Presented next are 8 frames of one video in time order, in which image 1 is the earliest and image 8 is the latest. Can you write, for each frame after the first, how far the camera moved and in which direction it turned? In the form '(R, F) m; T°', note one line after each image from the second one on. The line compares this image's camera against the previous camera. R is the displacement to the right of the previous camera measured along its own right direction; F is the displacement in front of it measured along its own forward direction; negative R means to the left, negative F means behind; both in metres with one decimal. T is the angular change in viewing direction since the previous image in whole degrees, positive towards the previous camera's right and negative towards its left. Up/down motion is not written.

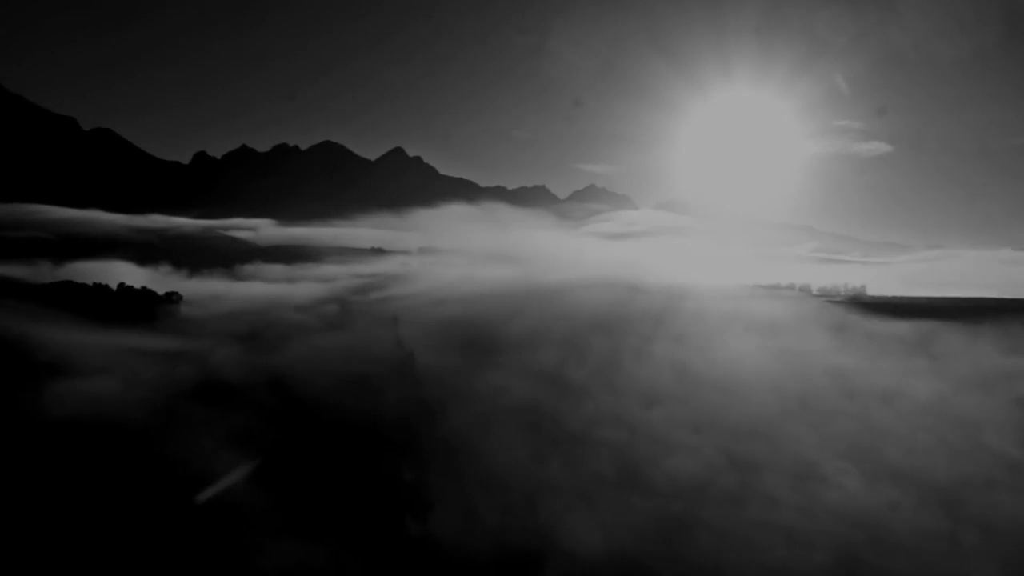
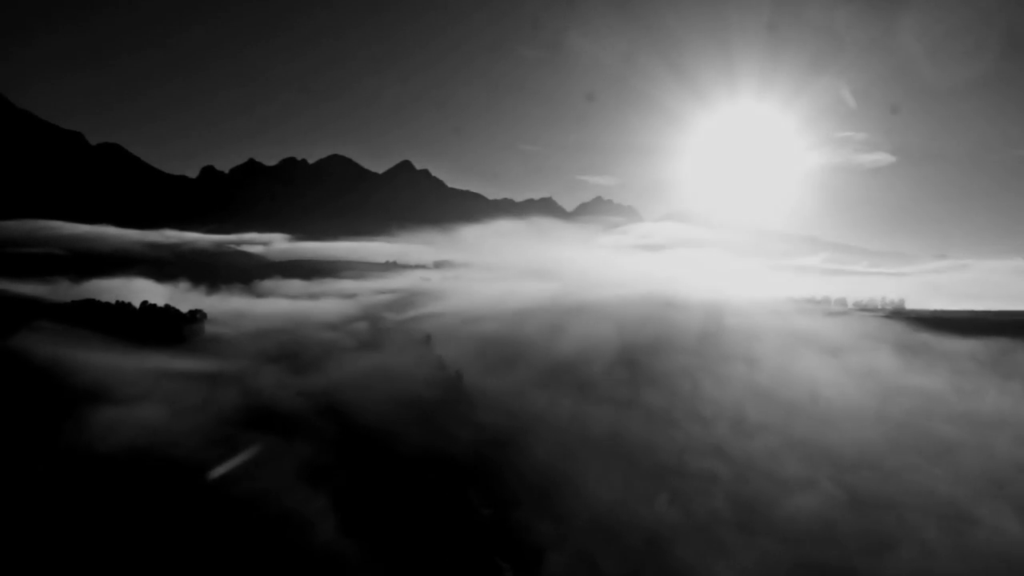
(-8.6, +5.4) m; 0°
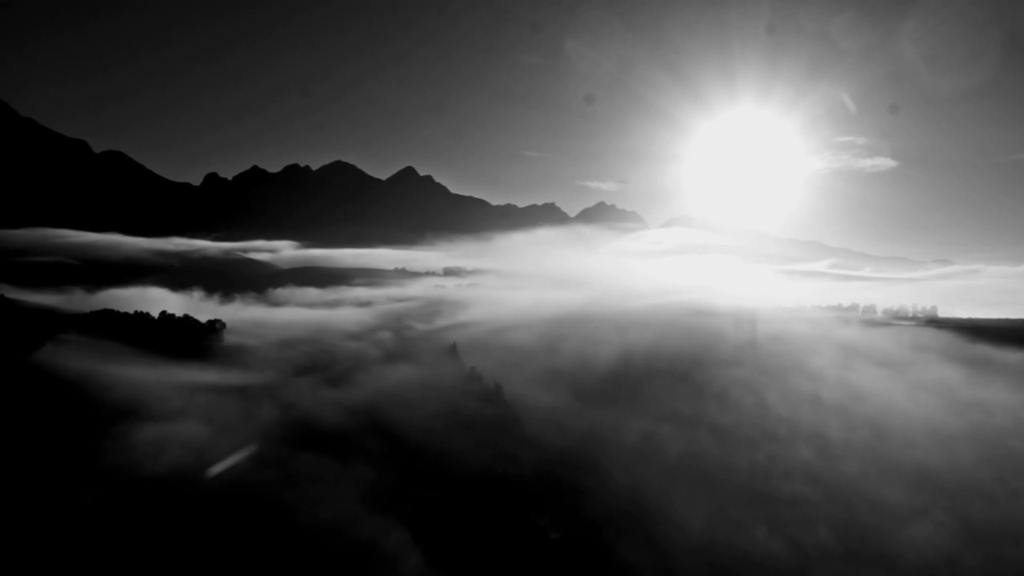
(-7.2, +4.0) m; 0°
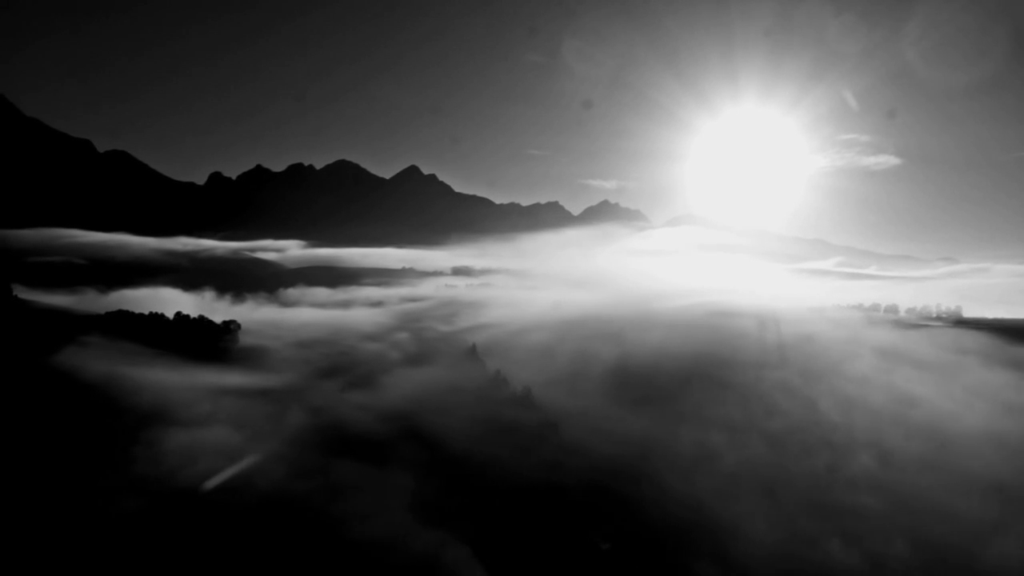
(-4.8, +2.6) m; 0°
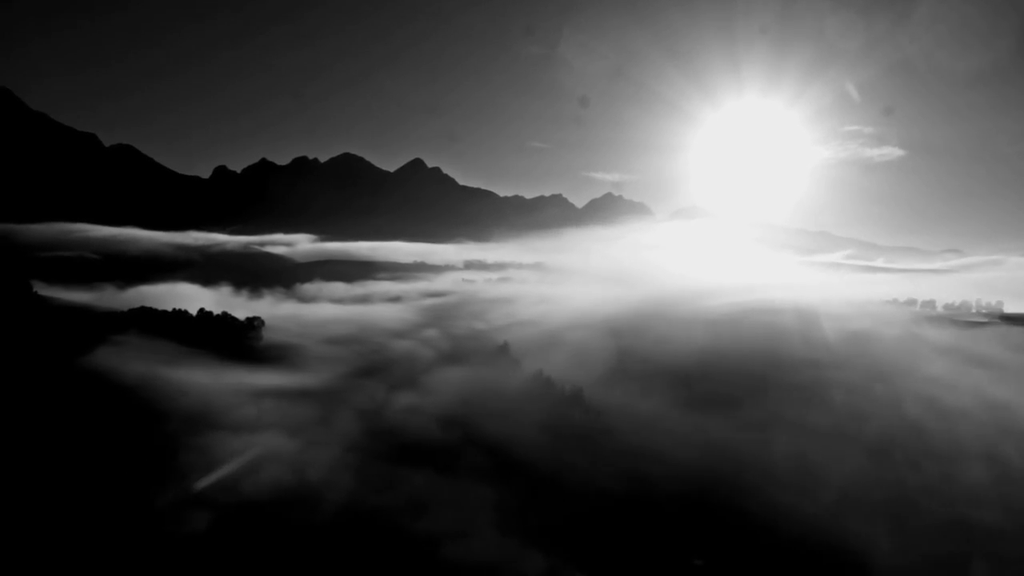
(-8.3, +4.9) m; 0°
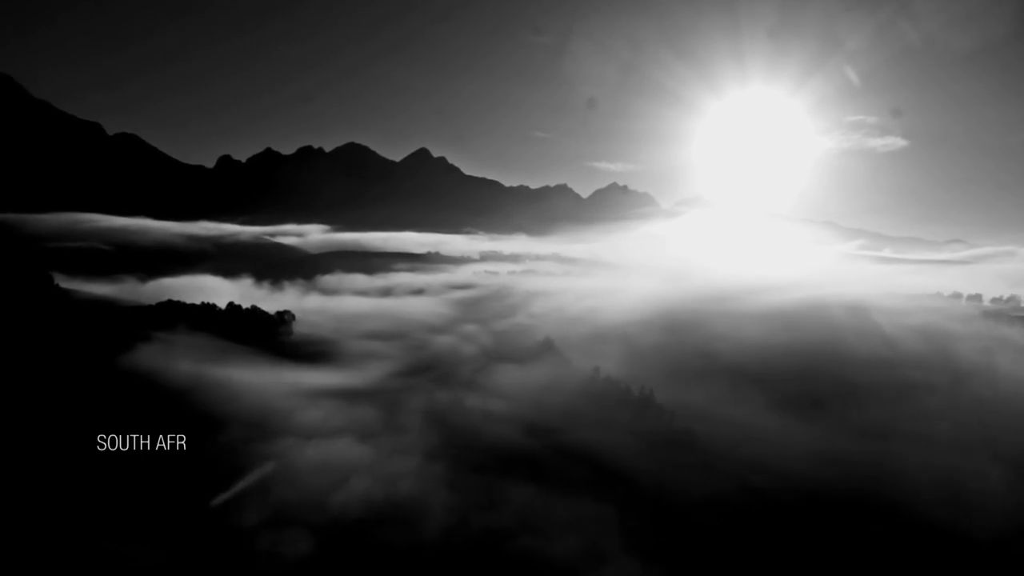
(-10.9, +6.6) m; 0°
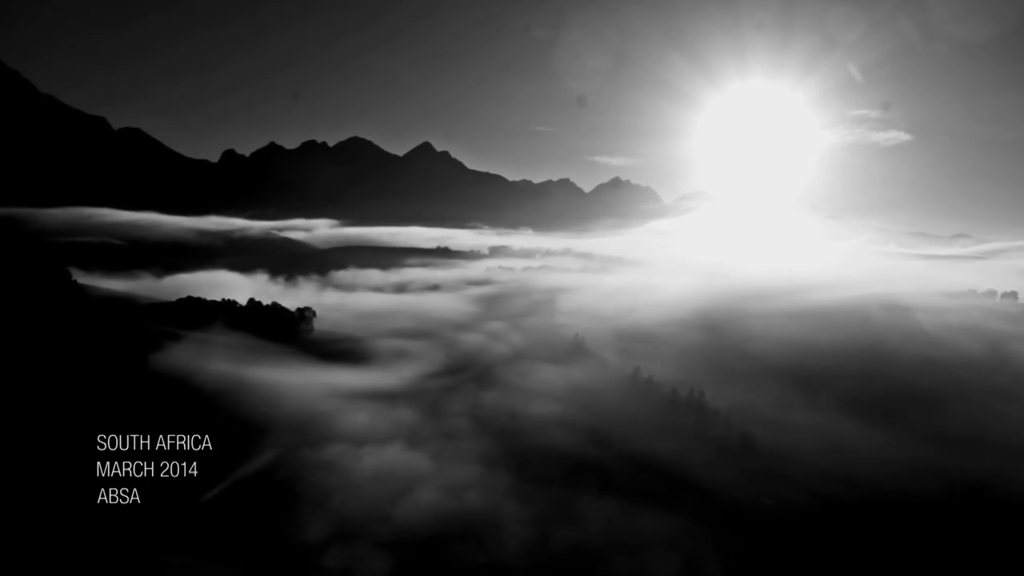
(-7.1, +4.4) m; 0°
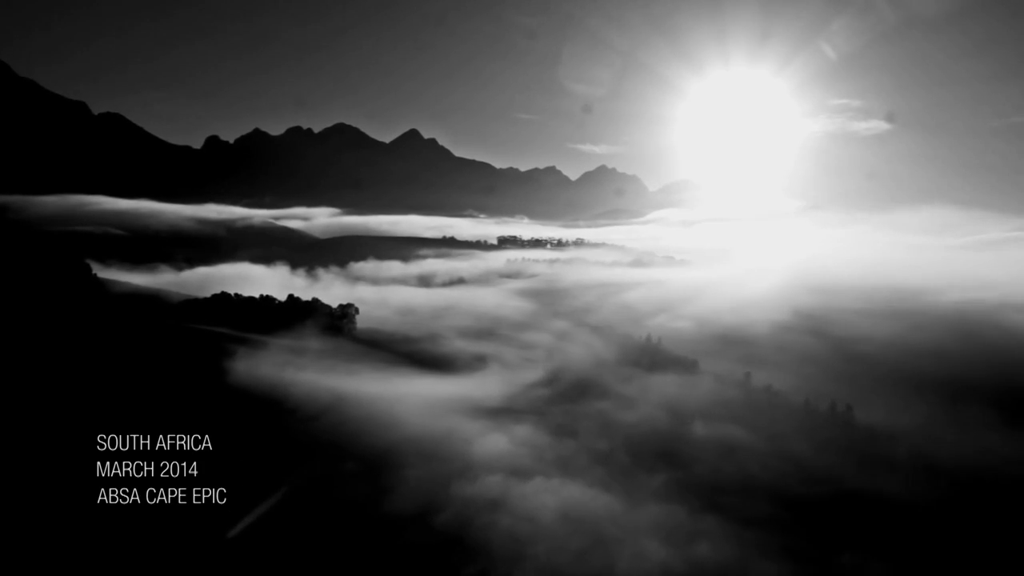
(-21.6, +14.0) m; +1°
